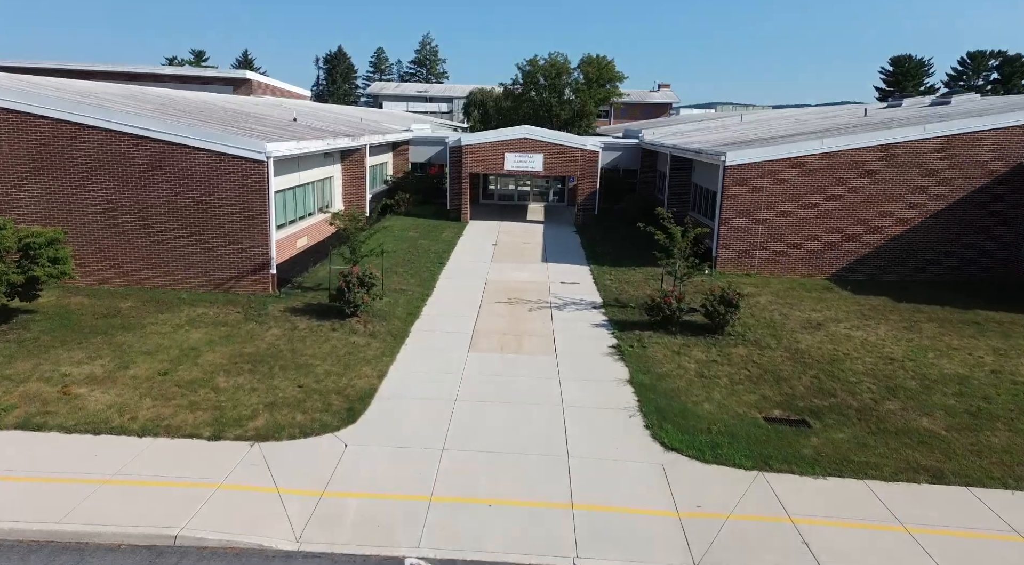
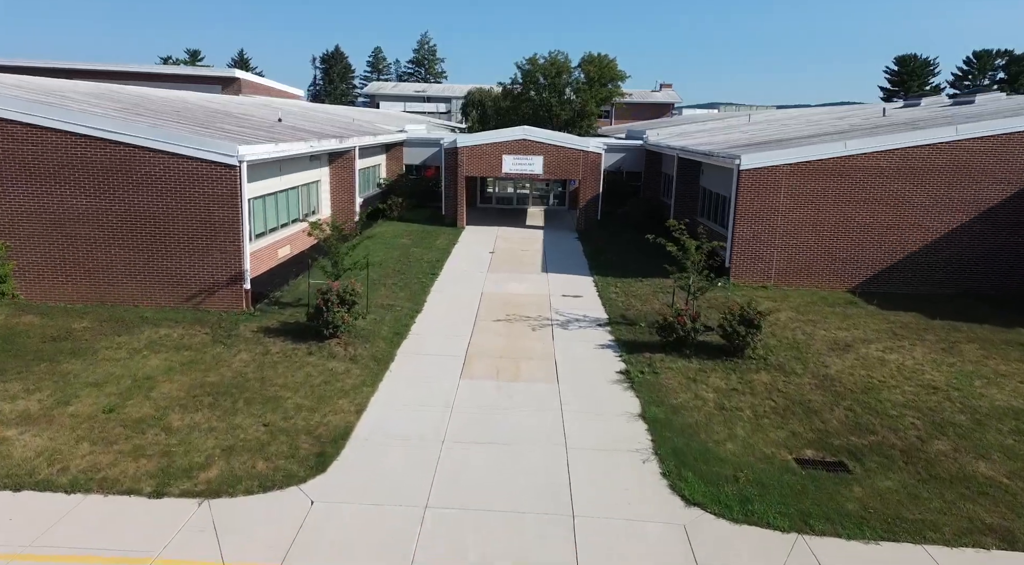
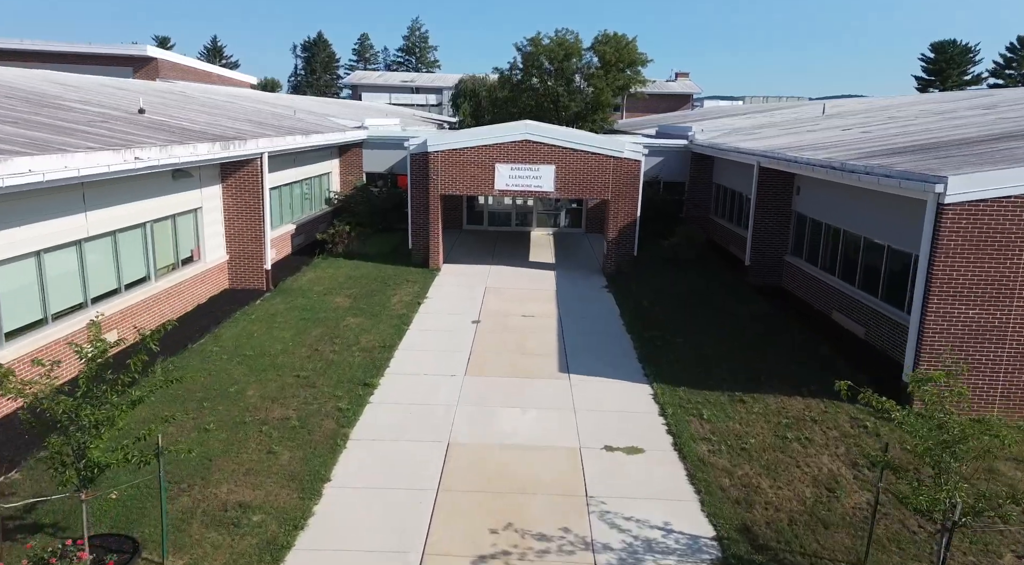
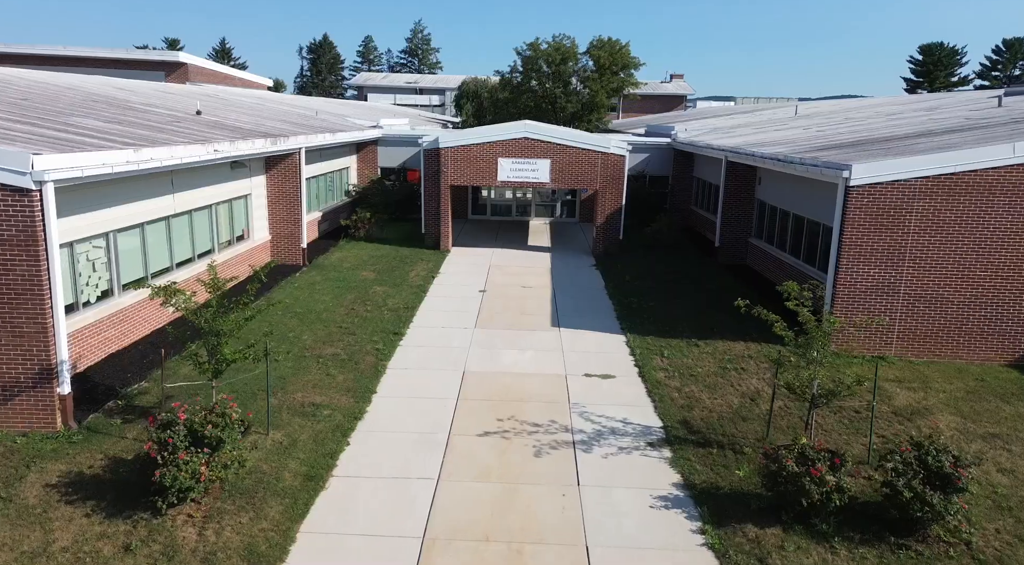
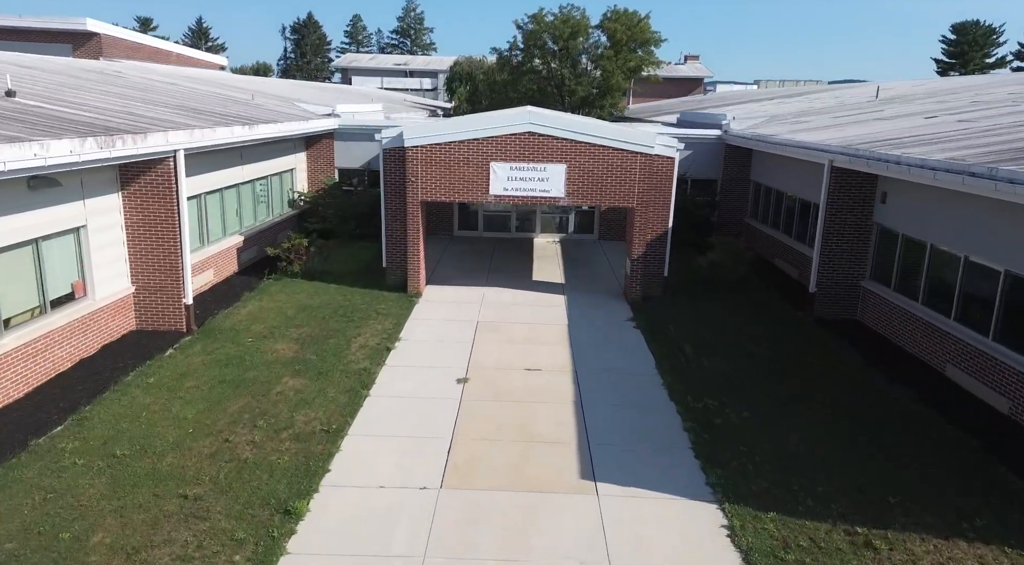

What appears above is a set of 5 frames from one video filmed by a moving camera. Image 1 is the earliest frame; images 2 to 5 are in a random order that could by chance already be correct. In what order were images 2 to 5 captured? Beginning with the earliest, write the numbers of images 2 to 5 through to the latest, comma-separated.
2, 4, 3, 5
